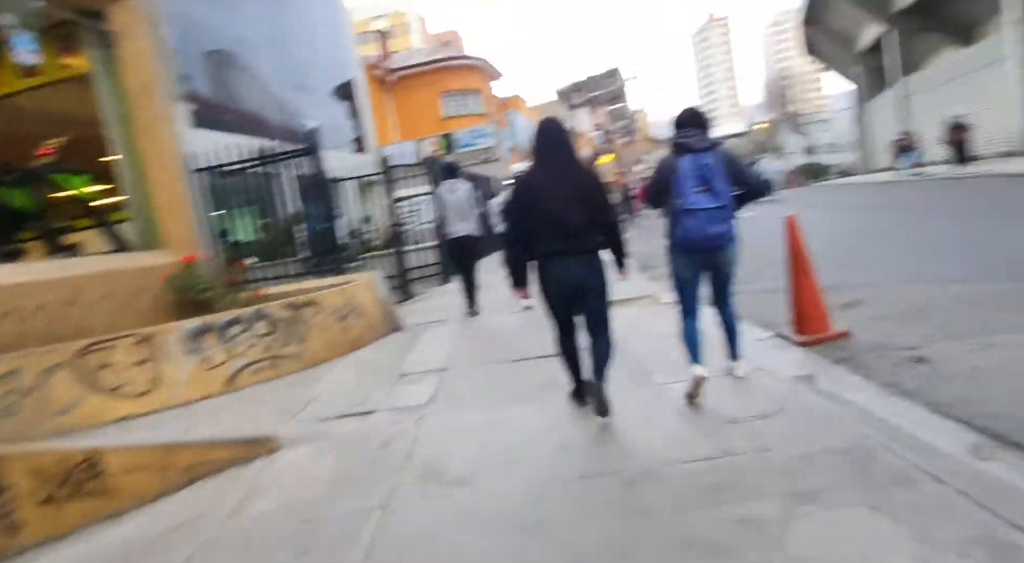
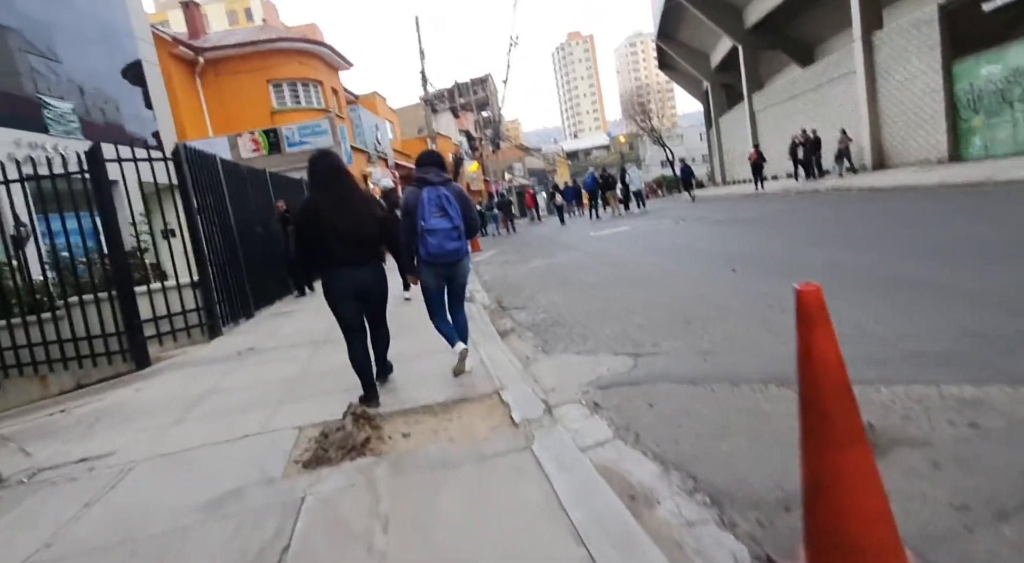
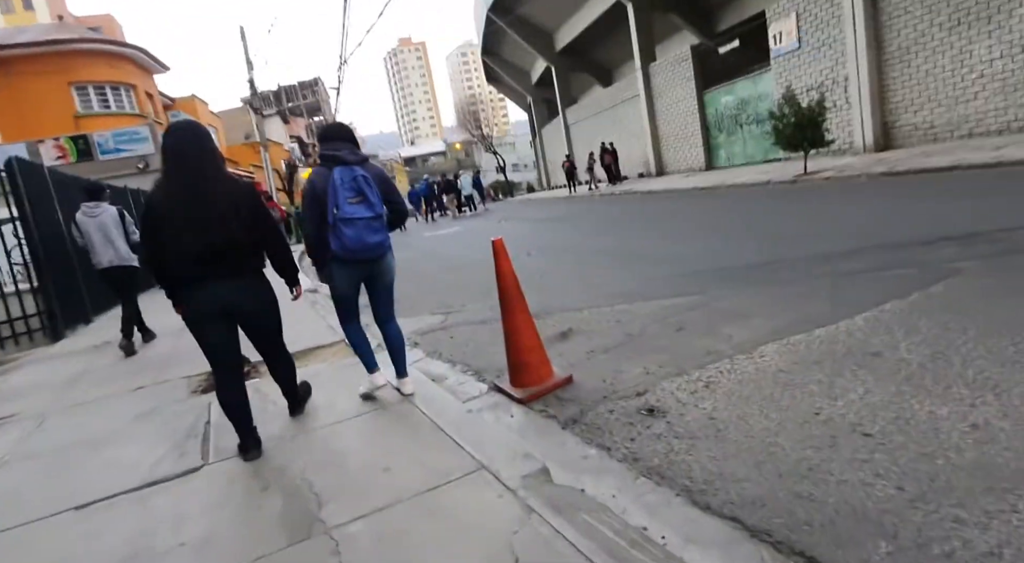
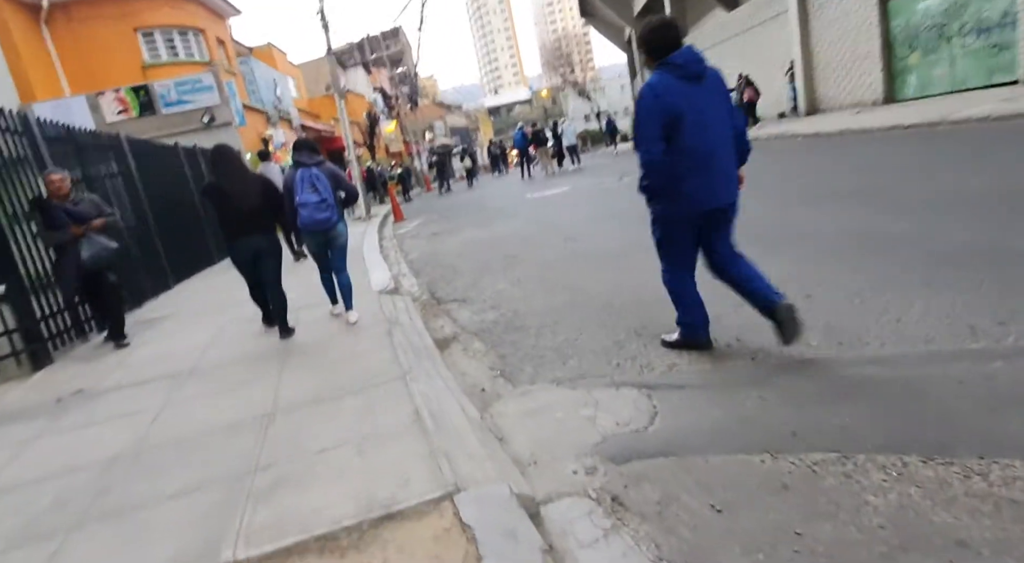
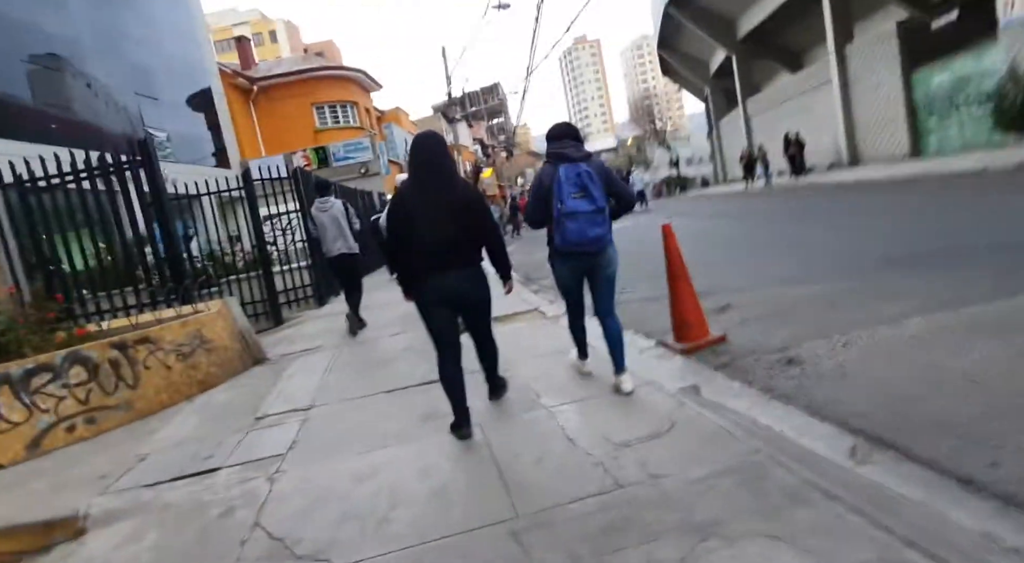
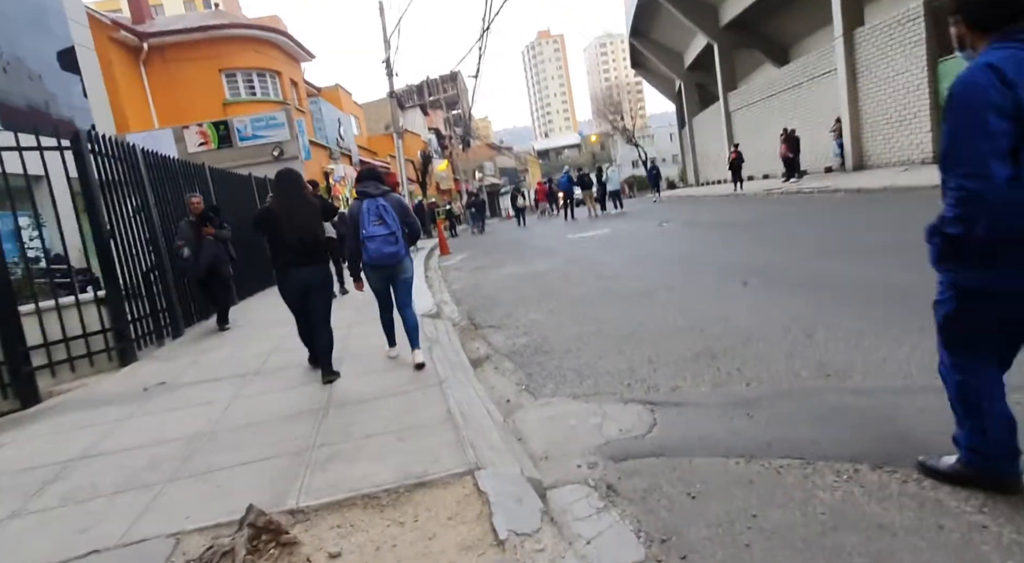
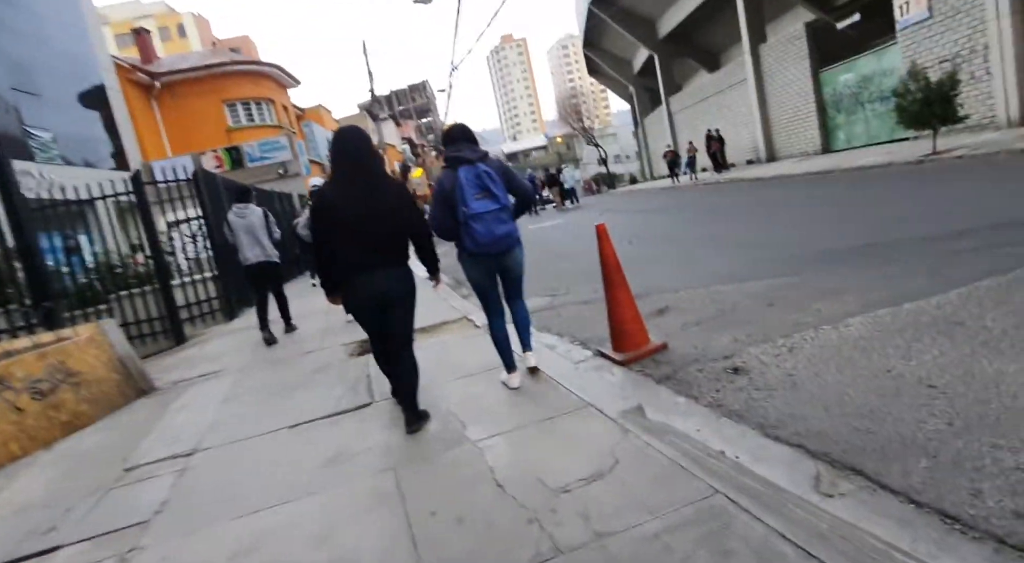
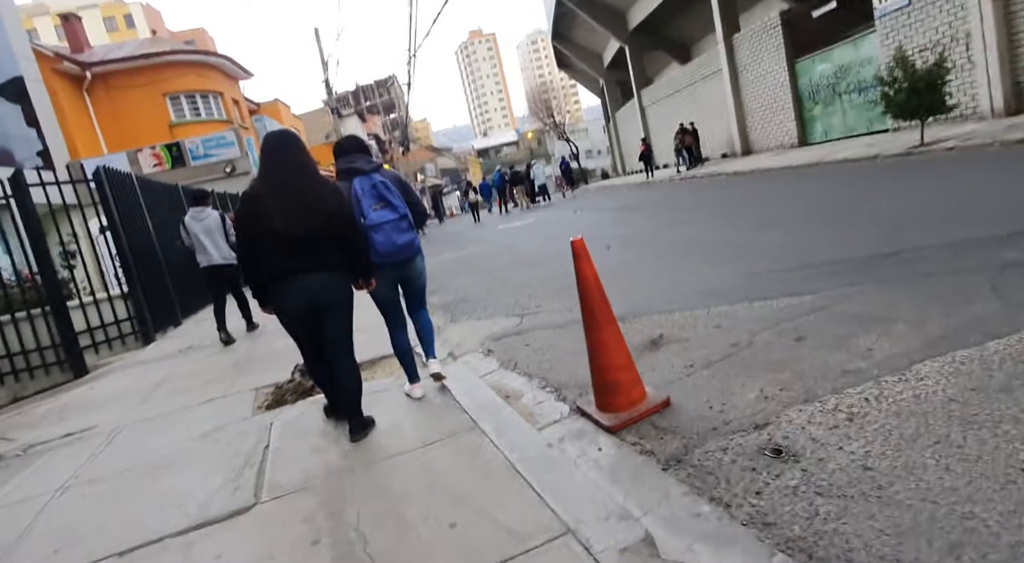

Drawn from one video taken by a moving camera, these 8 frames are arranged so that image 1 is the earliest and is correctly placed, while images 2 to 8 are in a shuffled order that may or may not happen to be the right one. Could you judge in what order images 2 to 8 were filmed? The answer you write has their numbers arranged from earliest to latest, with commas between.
5, 7, 3, 8, 2, 6, 4
